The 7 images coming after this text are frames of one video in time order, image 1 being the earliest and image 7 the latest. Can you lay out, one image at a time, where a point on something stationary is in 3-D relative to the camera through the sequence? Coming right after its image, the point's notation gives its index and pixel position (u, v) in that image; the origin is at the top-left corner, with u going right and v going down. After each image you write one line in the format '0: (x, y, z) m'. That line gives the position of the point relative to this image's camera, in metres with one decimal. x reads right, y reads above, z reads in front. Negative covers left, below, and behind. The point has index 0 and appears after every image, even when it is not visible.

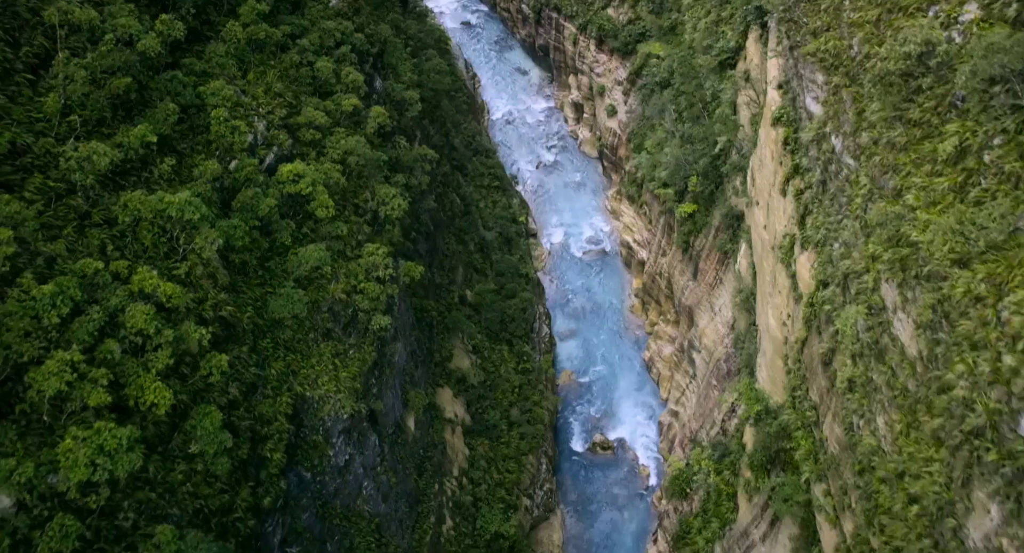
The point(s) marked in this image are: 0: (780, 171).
0: (+6.1, +2.4, +18.0) m
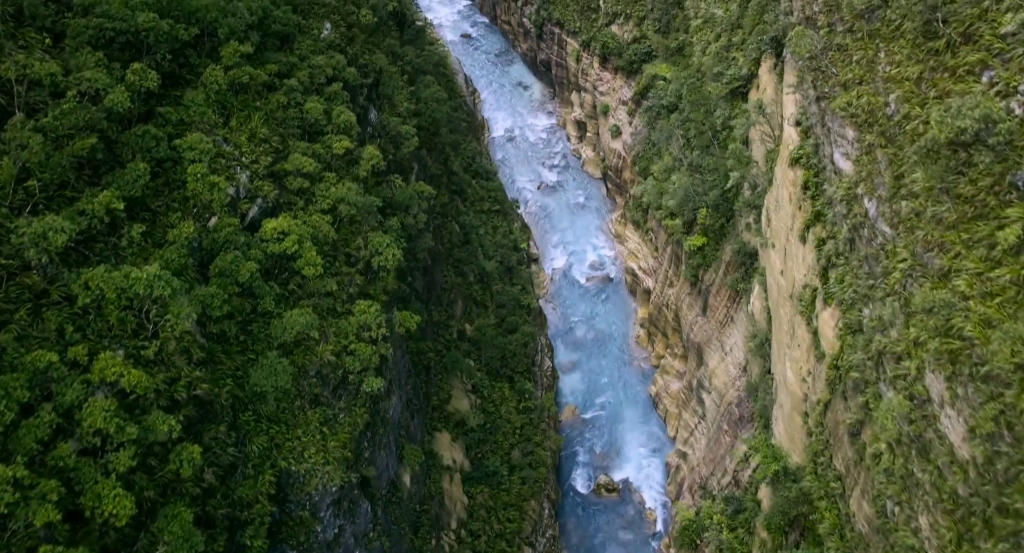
0: (+6.1, +1.3, +17.0) m
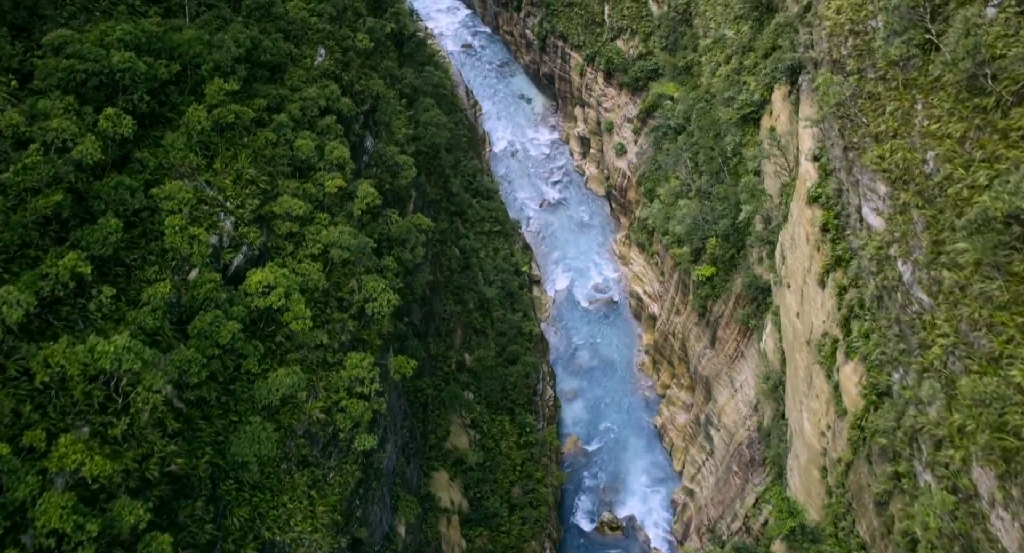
0: (+6.1, +0.4, +16.1) m
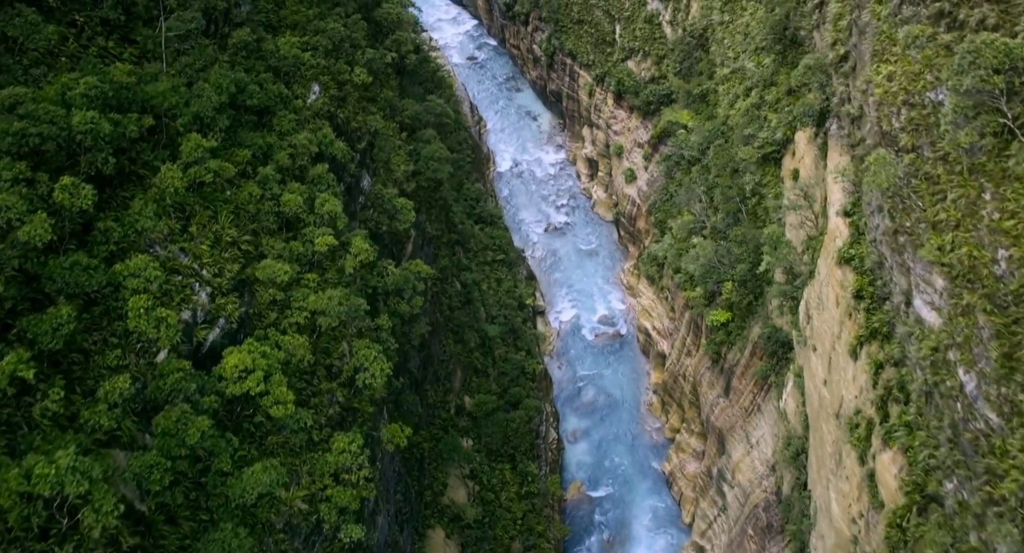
0: (+6.2, -0.9, +14.8) m
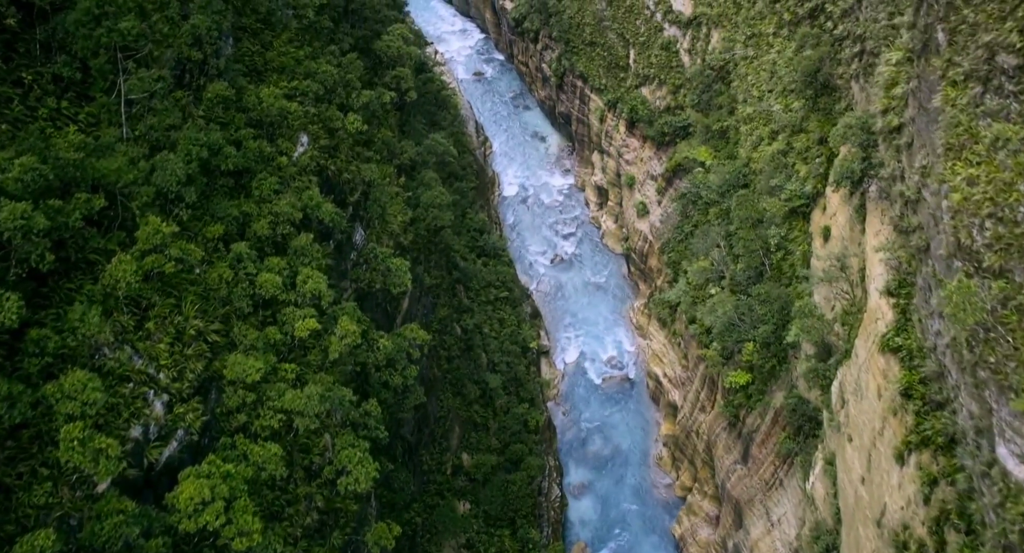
0: (+6.3, -2.5, +13.1) m
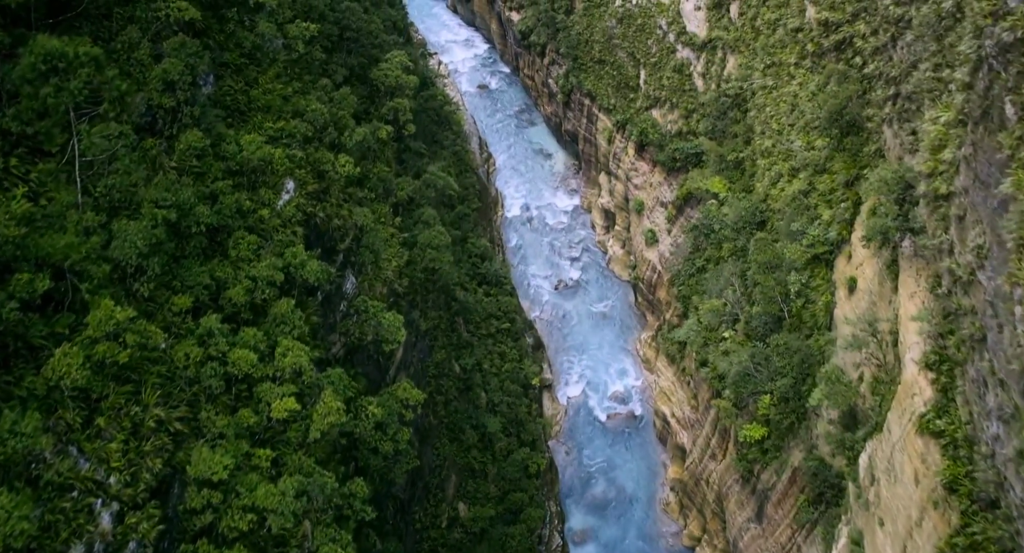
0: (+6.3, -3.6, +11.9) m
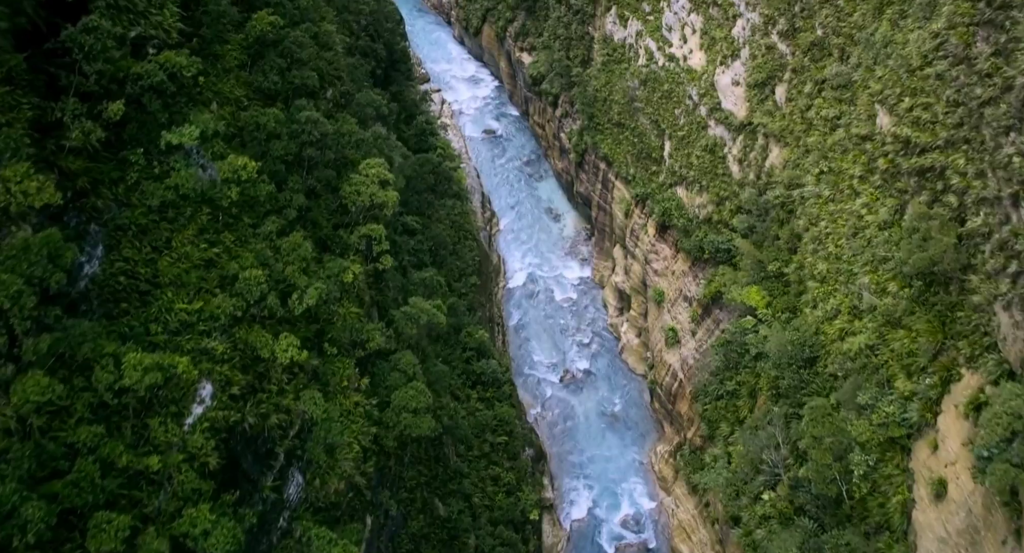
0: (+6.0, -7.0, +8.1) m
